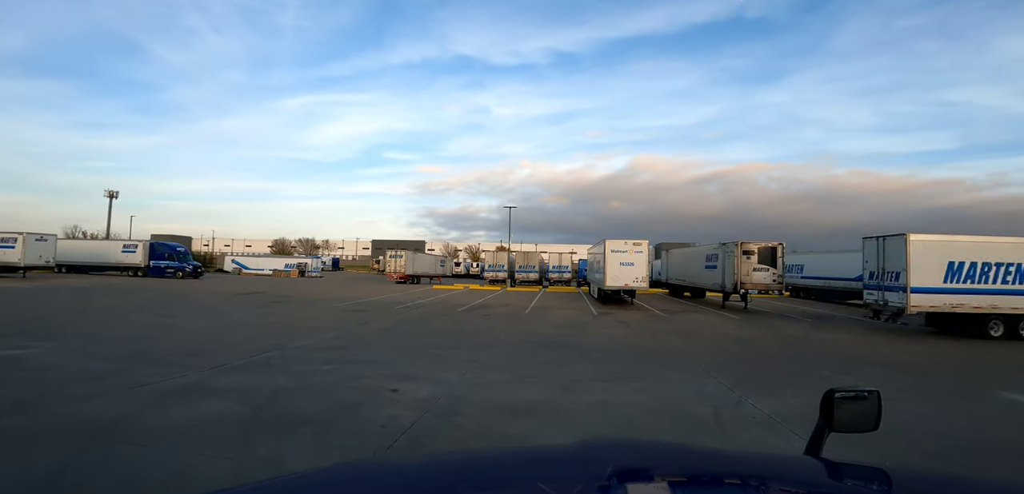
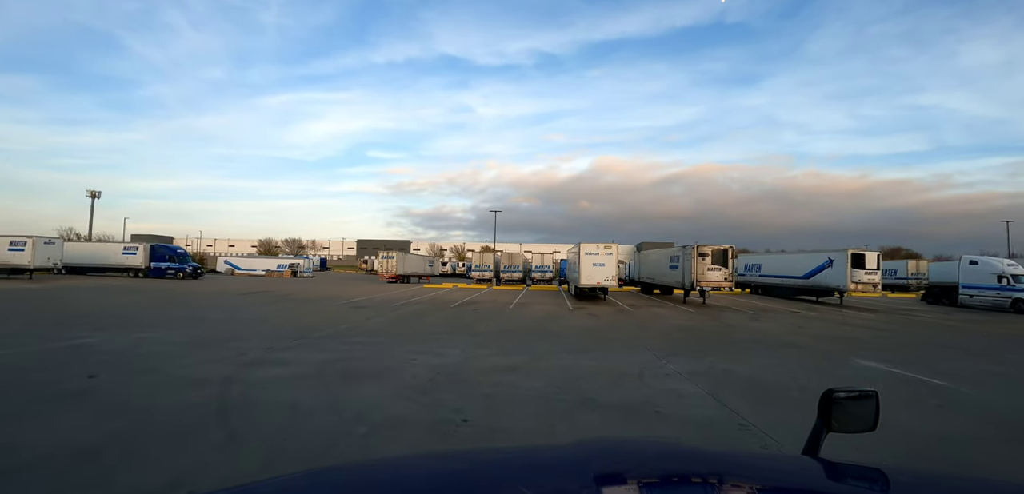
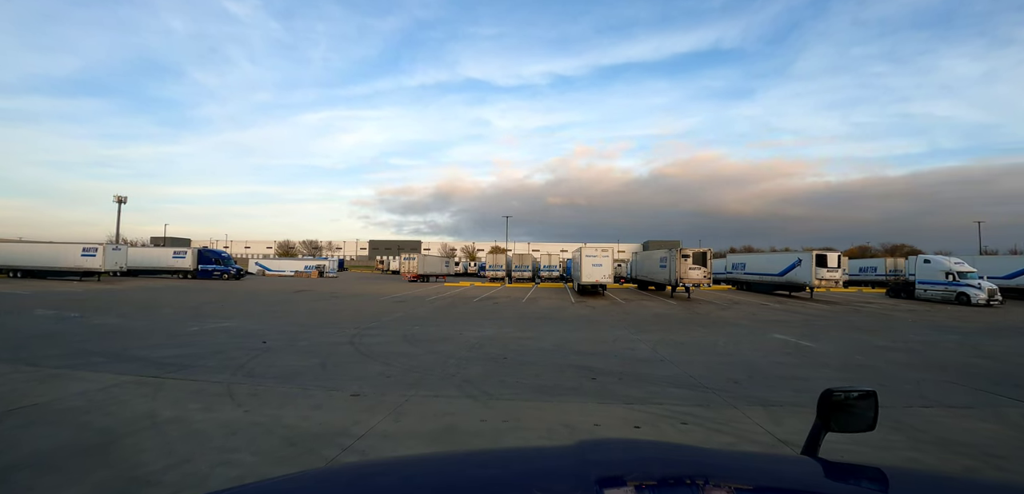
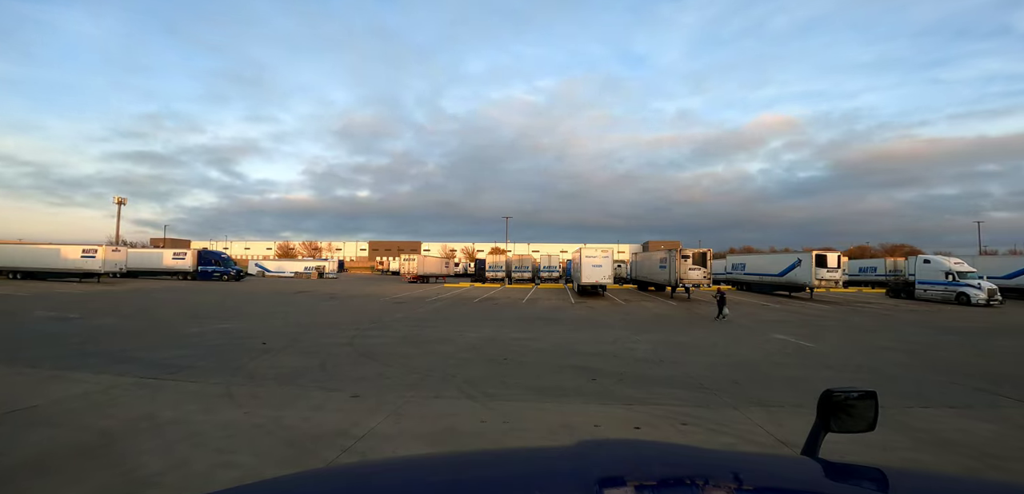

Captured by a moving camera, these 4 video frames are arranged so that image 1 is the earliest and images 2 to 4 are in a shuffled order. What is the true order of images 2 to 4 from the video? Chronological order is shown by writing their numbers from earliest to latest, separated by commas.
2, 3, 4
